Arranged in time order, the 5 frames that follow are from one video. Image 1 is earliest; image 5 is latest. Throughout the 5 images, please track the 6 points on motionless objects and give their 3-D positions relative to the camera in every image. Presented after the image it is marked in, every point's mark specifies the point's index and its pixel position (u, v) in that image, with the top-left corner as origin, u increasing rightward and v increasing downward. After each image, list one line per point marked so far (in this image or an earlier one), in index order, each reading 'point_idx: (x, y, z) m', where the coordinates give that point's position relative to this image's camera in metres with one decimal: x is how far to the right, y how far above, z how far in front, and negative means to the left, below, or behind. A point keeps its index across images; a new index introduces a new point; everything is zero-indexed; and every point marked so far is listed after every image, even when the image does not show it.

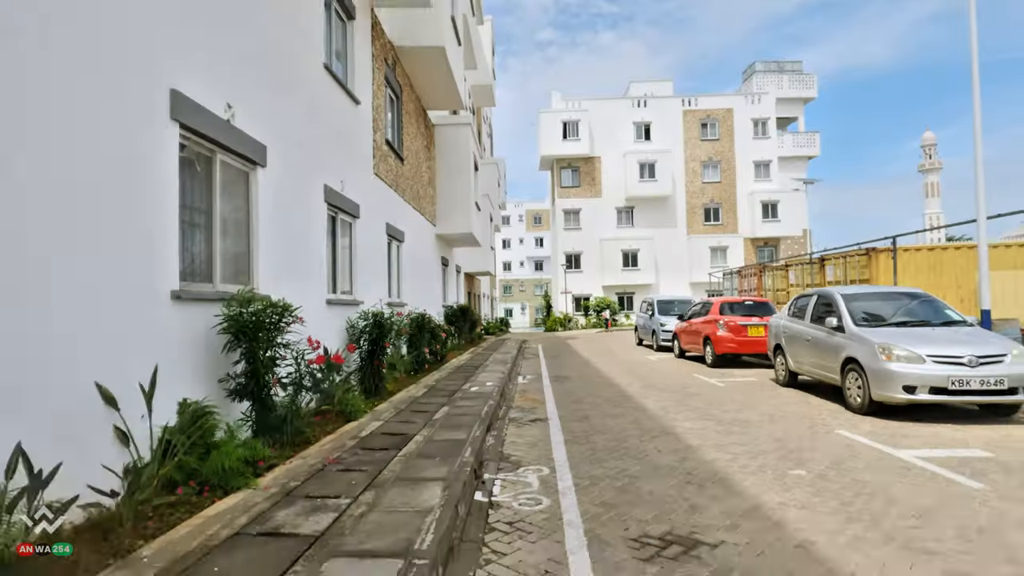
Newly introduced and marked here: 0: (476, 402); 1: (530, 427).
0: (-0.6, -1.8, +8.7) m
1: (+0.2, -1.9, +7.5) m
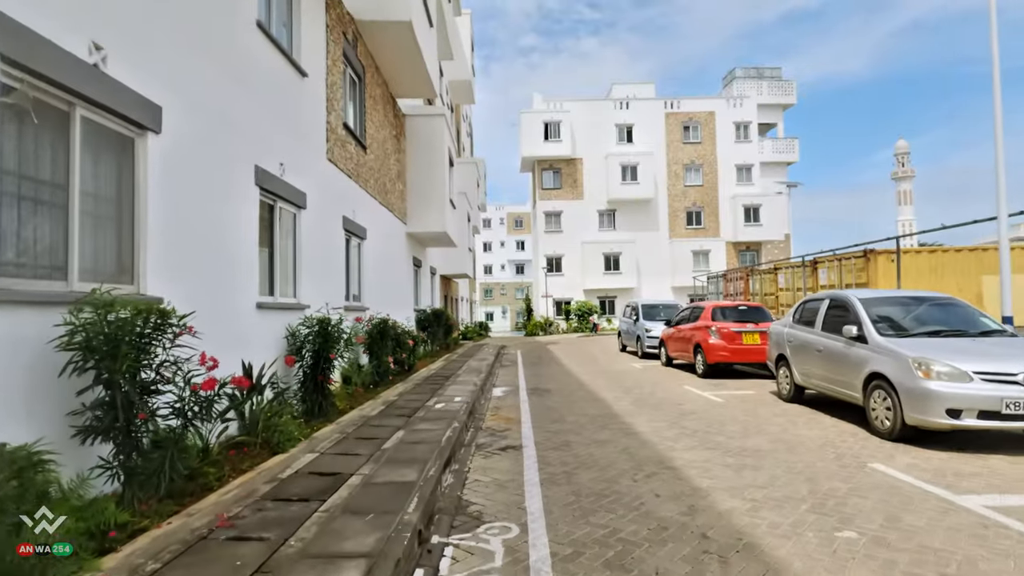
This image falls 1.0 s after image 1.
0: (-1.0, -1.8, +7.4) m
1: (-0.1, -1.9, +6.2) m
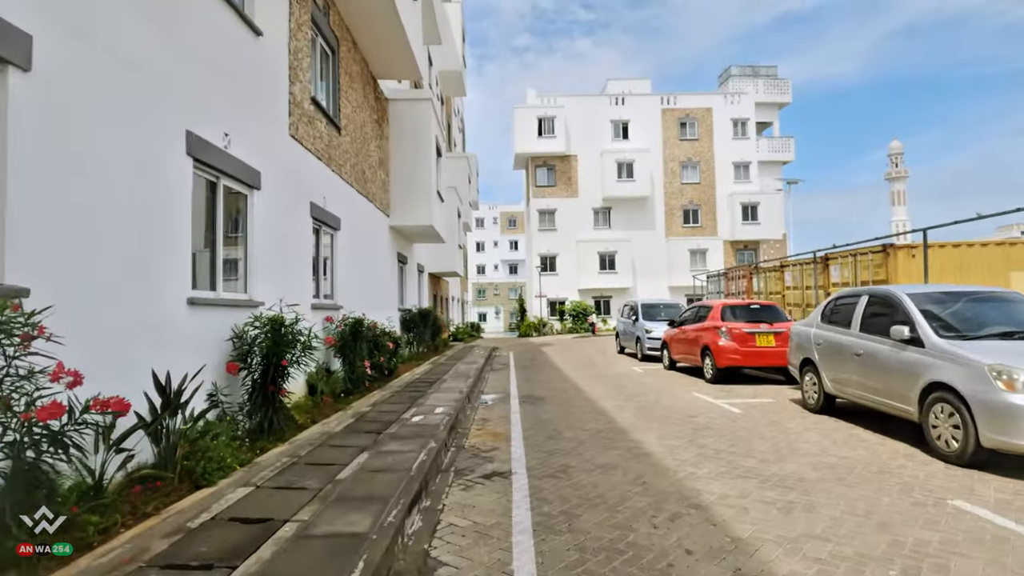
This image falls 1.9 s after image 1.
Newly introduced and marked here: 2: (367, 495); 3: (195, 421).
0: (-1.1, -1.8, +6.2) m
1: (-0.3, -1.8, +5.0) m
2: (-1.2, -1.7, +4.5) m
3: (-2.9, -1.2, +5.0) m
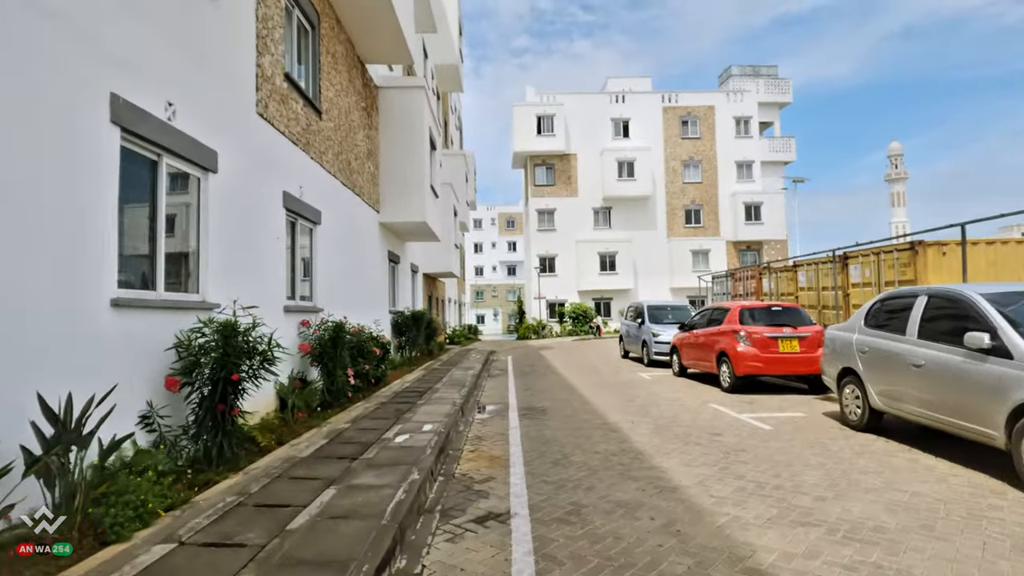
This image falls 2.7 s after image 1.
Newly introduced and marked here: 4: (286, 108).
0: (-1.1, -1.7, +5.1) m
1: (-0.3, -1.8, +3.9) m
2: (-1.2, -1.7, +3.4) m
3: (-2.9, -1.2, +4.0) m
4: (-3.5, +2.8, +8.4) m
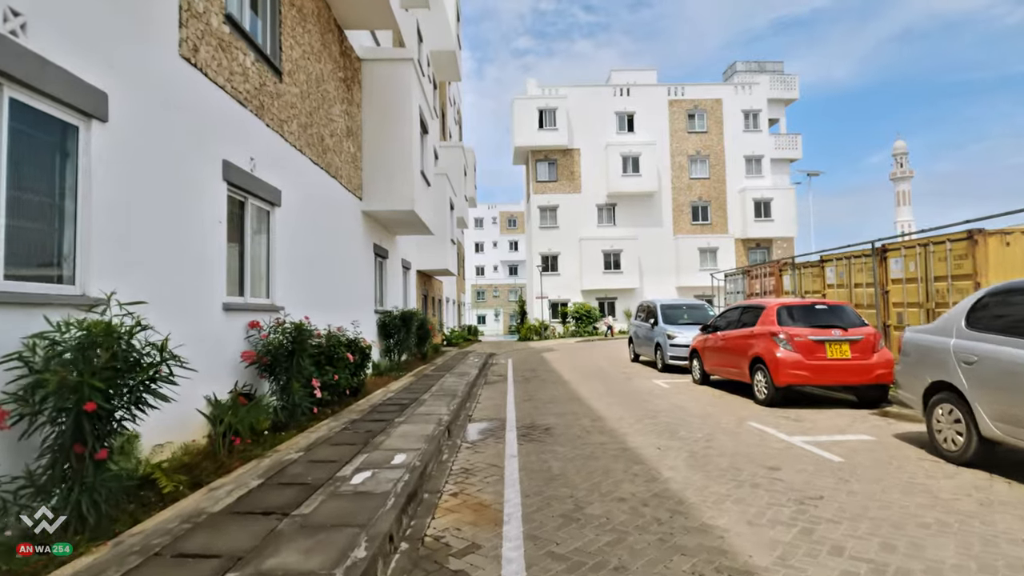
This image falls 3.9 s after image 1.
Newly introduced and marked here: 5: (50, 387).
0: (-1.2, -1.7, +3.5) m
1: (-0.3, -1.7, +2.3) m
2: (-1.2, -1.6, +1.8) m
3: (-3.0, -1.1, +2.4) m
4: (-3.5, +2.8, +6.7) m
5: (-2.9, -0.6, +3.5) m
